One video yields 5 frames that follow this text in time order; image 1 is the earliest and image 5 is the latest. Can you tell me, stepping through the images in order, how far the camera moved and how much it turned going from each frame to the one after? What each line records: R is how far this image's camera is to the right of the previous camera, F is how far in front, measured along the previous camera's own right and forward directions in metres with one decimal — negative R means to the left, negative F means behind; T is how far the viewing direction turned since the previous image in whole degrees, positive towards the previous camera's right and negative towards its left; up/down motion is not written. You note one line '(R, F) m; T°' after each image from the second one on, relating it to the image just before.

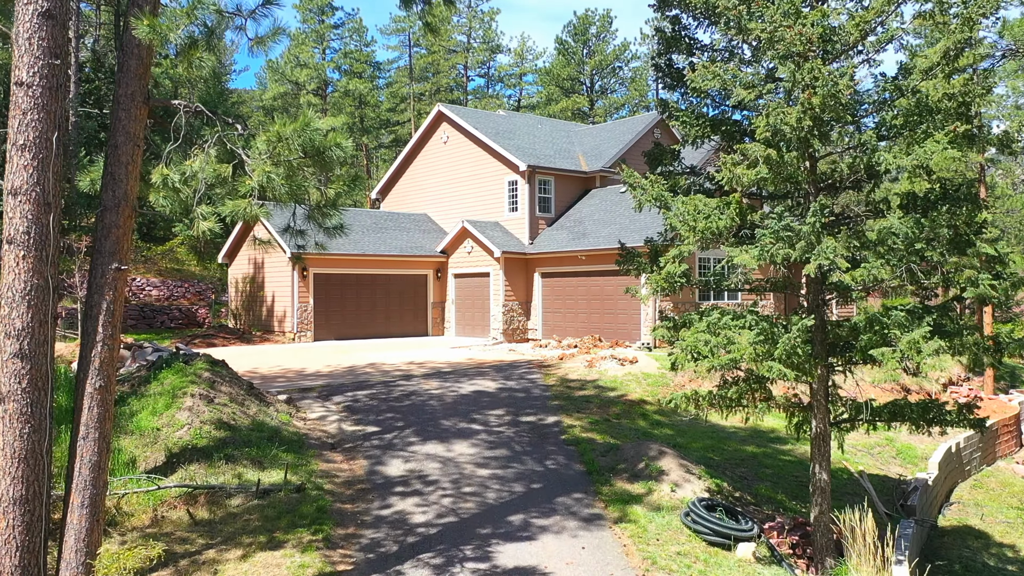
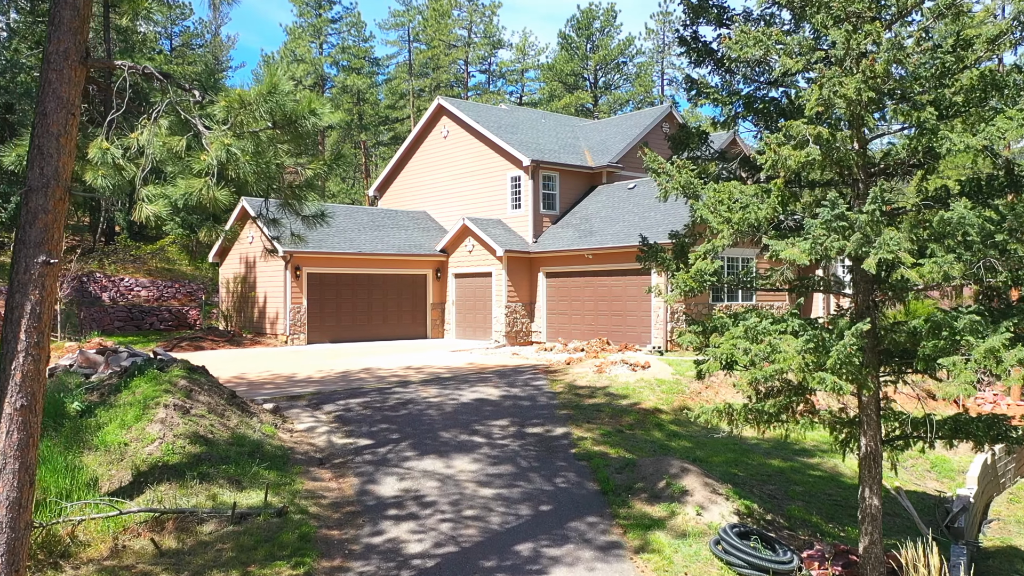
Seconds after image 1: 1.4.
(-0.1, +0.9) m; 0°
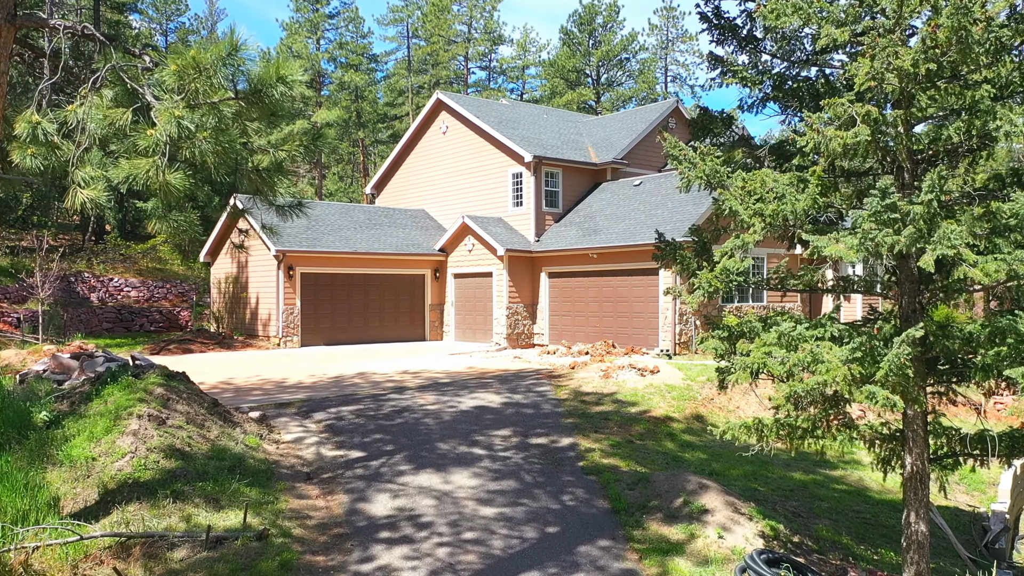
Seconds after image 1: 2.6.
(0.0, +0.7) m; 0°
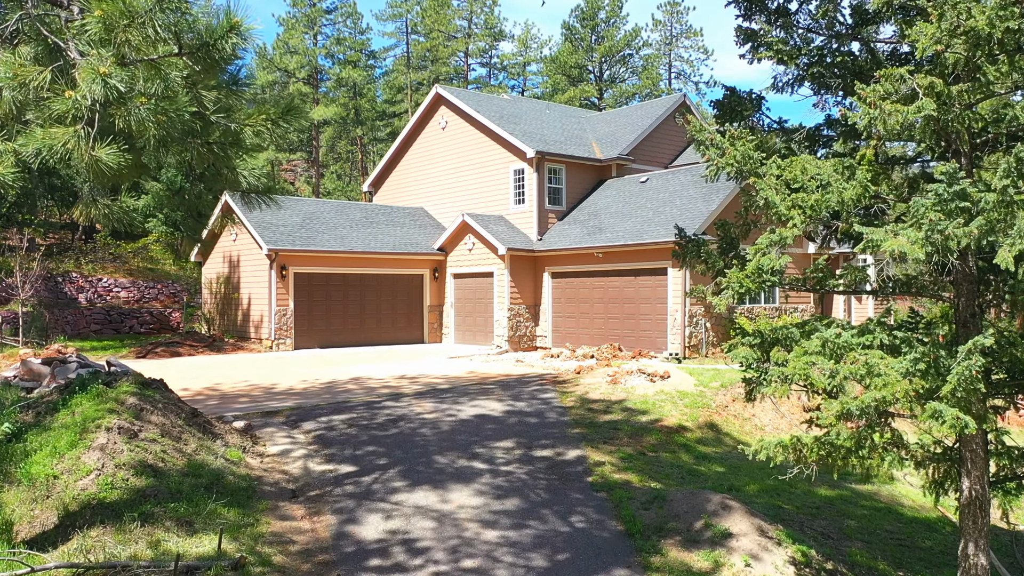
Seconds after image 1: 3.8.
(0.0, +0.7) m; 0°
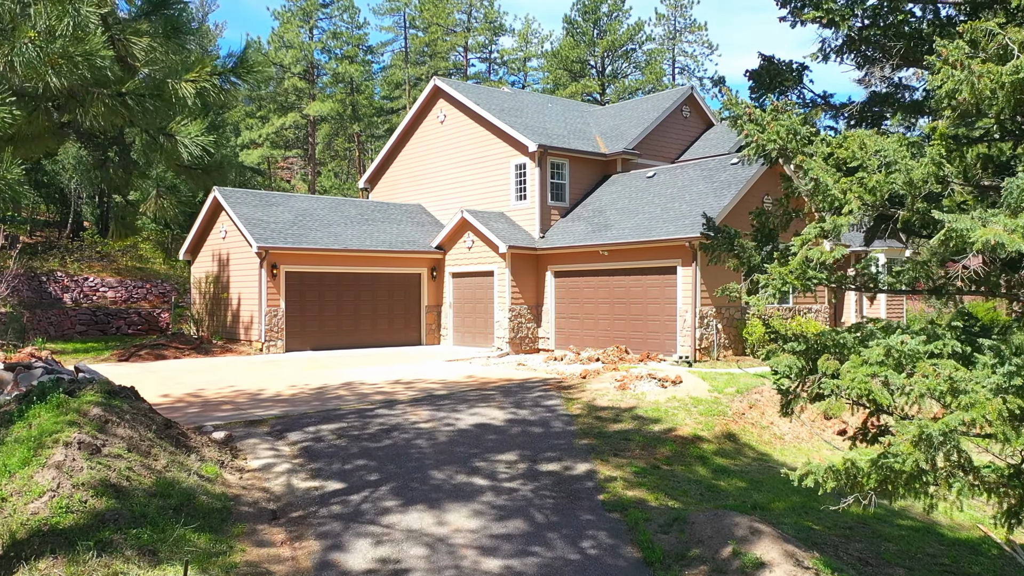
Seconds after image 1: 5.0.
(0.0, +0.7) m; 0°
